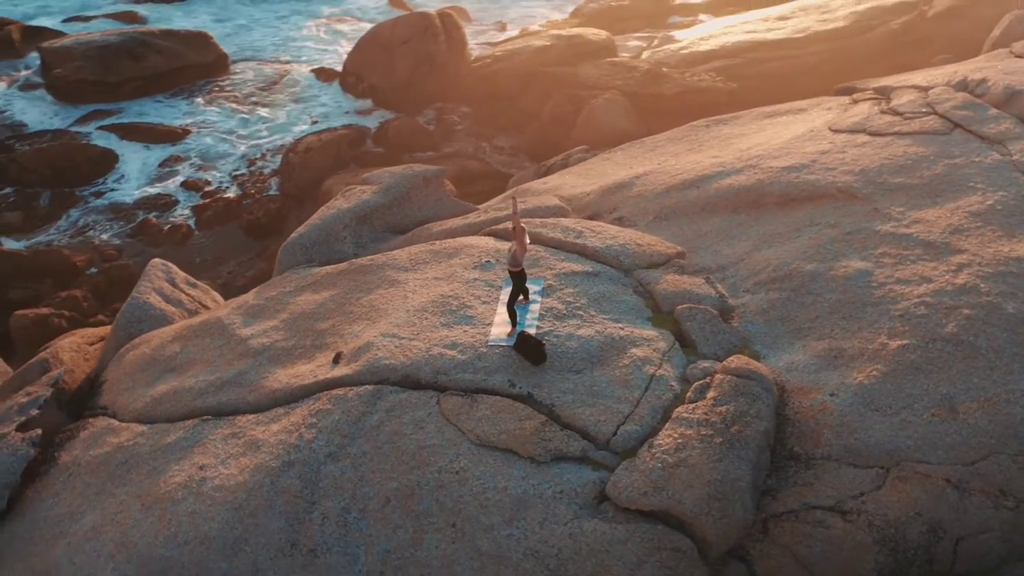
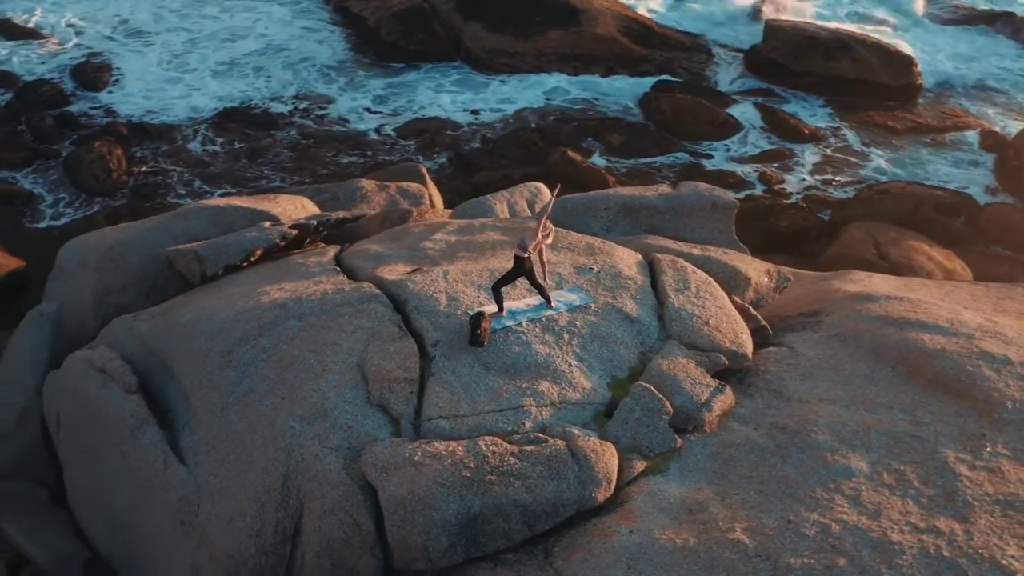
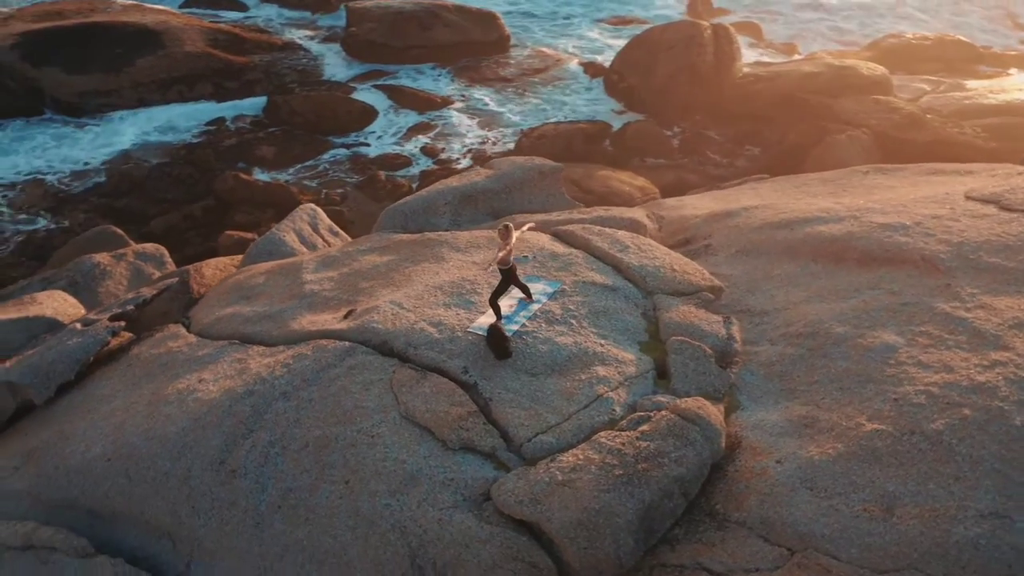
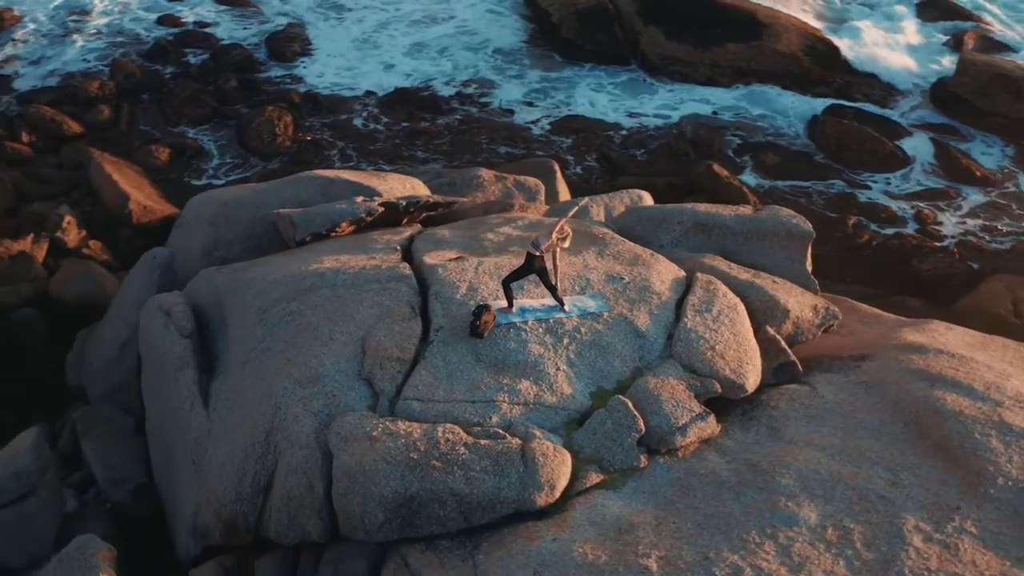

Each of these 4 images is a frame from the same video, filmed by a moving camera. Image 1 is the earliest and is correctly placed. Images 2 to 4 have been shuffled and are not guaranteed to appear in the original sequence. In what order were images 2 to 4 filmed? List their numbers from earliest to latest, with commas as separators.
3, 2, 4
